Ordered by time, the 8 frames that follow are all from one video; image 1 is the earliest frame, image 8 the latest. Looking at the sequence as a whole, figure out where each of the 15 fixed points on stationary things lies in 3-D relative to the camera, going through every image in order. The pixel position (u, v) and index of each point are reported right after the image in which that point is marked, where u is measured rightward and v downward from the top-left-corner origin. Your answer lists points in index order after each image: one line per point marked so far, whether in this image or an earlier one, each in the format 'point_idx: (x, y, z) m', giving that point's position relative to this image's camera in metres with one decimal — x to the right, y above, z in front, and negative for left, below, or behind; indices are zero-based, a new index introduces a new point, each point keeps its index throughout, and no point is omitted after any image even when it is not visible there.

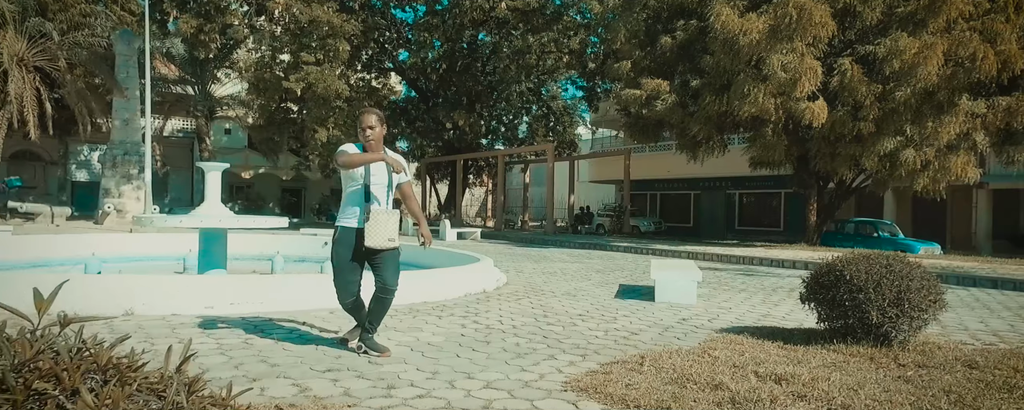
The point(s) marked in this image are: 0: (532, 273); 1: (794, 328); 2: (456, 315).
0: (+0.3, -1.1, +9.8) m
1: (+2.5, -1.1, +5.3) m
2: (-0.5, -1.0, +5.5) m
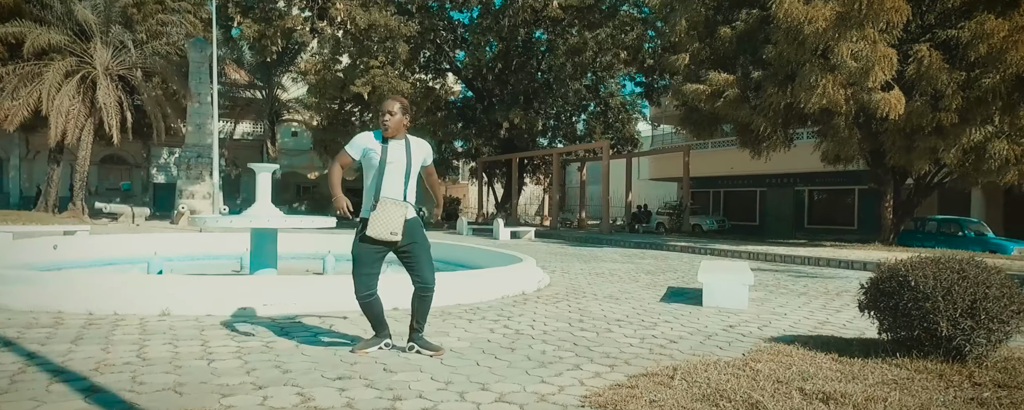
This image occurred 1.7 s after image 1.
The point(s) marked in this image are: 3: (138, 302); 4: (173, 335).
0: (+1.1, -1.1, +9.5) m
1: (+2.7, -1.1, +4.8) m
2: (-0.2, -1.0, +5.4) m
3: (-3.1, -0.8, +4.9) m
4: (-2.4, -0.9, +4.2) m
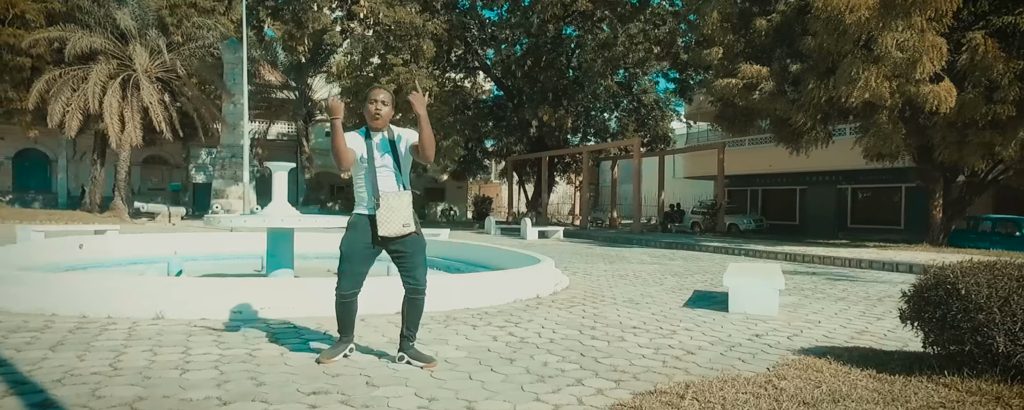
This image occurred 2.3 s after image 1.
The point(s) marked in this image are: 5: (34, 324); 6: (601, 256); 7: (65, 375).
0: (+1.4, -1.1, +9.1) m
1: (+2.8, -1.1, +4.3) m
2: (-0.2, -1.0, +5.0) m
3: (-3.1, -0.8, +4.8) m
4: (-2.4, -0.9, +4.0) m
5: (-3.5, -0.9, +4.3) m
6: (+2.0, -1.1, +13.4) m
7: (-2.4, -0.9, +3.1) m
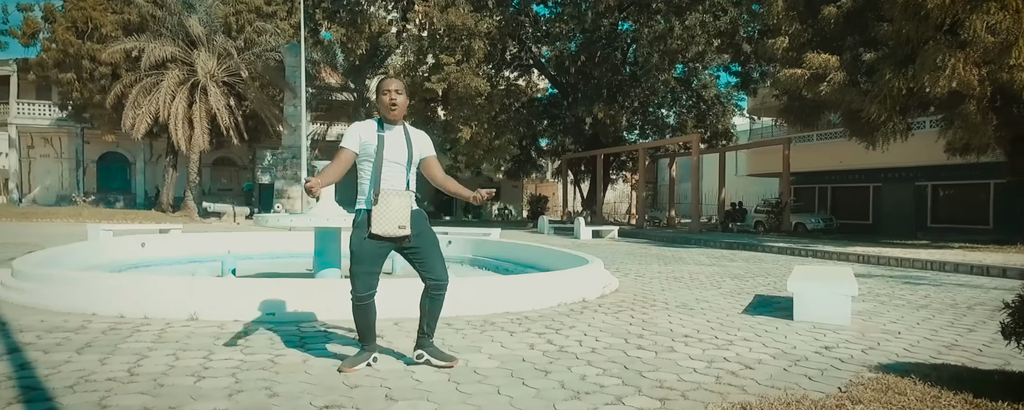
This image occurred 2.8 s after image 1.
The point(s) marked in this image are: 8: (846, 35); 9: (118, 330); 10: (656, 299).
0: (+2.1, -1.1, +8.6) m
1: (+3.0, -1.0, +3.7) m
2: (+0.2, -1.0, +4.7) m
3: (-2.8, -0.8, +4.8) m
4: (-2.2, -0.9, +3.9) m
5: (-3.2, -0.9, +4.4) m
6: (+3.1, -1.1, +12.8) m
7: (-2.2, -0.9, +3.0) m
8: (+8.7, +4.4, +15.6) m
9: (-2.8, -0.9, +4.3) m
10: (+1.6, -1.0, +6.6) m
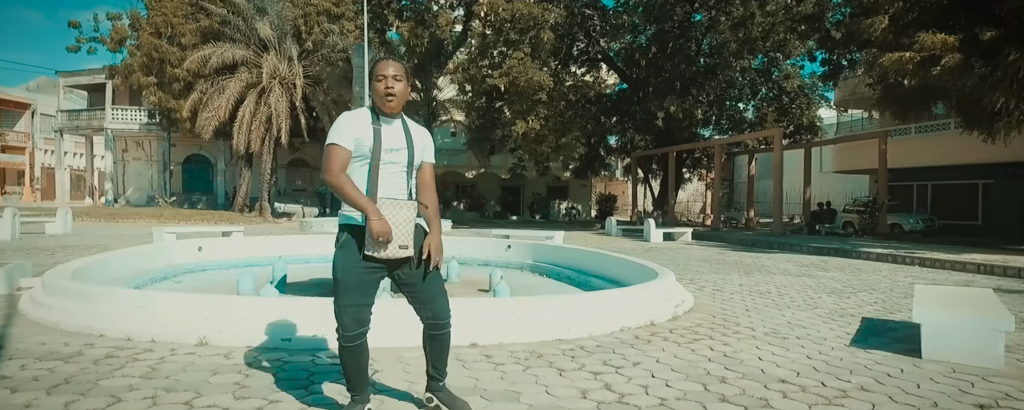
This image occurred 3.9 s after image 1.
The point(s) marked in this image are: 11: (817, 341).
0: (+2.8, -1.1, +7.5) m
1: (+3.2, -1.1, +2.6) m
2: (+0.5, -1.1, +3.9) m
3: (-2.4, -0.9, +4.3) m
4: (-1.9, -1.0, +3.3) m
5: (-2.9, -1.0, +3.9) m
6: (+4.4, -1.1, +11.6) m
7: (-2.1, -1.0, +2.5) m
8: (+10.2, +4.4, +13.7) m
9: (-2.5, -1.0, +3.8) m
10: (+2.1, -1.1, +5.6) m
11: (+2.5, -1.1, +4.8) m
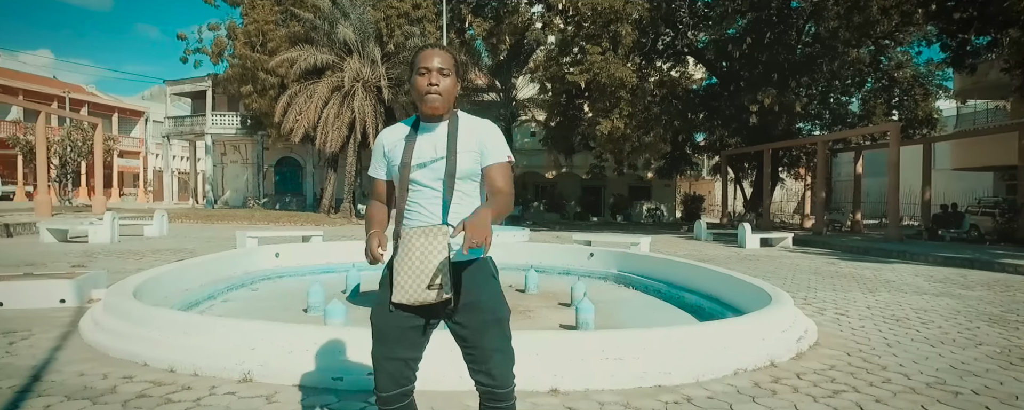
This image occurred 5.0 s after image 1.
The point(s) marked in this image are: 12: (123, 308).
0: (+3.8, -1.2, +6.3) m
1: (+3.5, -1.2, +1.4) m
2: (+1.0, -1.2, +3.0) m
3: (-1.9, -1.0, +3.8) m
4: (-1.5, -1.1, +2.8) m
5: (-2.4, -1.1, +3.5) m
6: (+5.8, -1.2, +10.2) m
7: (-1.7, -1.1, +2.0) m
8: (+11.9, +4.3, +11.4) m
9: (-2.0, -1.1, +3.3) m
10: (+2.8, -1.2, +4.5) m
11: (+3.0, -1.2, +3.7) m
12: (-2.9, -0.8, +4.5) m
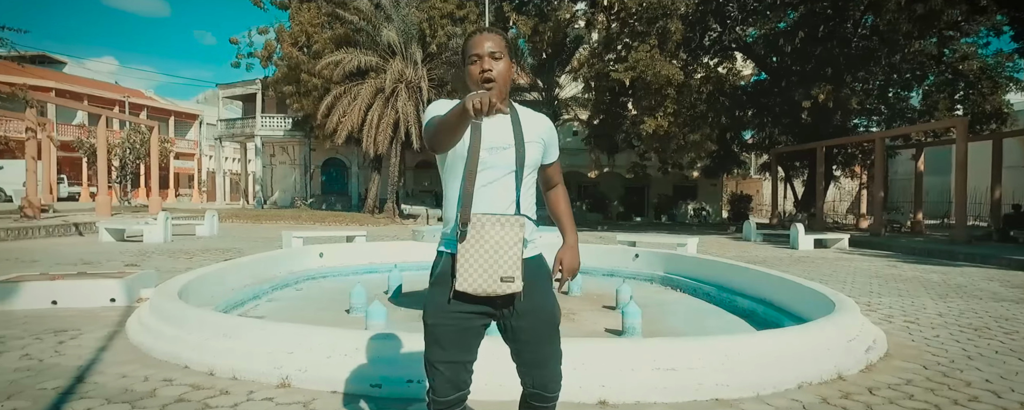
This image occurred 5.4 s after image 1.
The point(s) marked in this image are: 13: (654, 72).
0: (+4.2, -1.2, +5.9) m
1: (+3.6, -1.2, +0.9) m
2: (+1.2, -1.2, +2.8) m
3: (-1.6, -1.0, +3.7) m
4: (-1.3, -1.1, +2.7) m
5: (-2.2, -1.1, +3.5) m
6: (+6.5, -1.2, +9.5) m
7: (-1.6, -1.1, +1.9) m
8: (+12.7, +4.3, +10.4) m
9: (-1.8, -1.1, +3.3) m
10: (+3.1, -1.2, +4.1) m
11: (+3.3, -1.2, +3.3) m
12: (-2.6, -0.8, +4.5) m
13: (+4.6, +4.3, +19.3) m
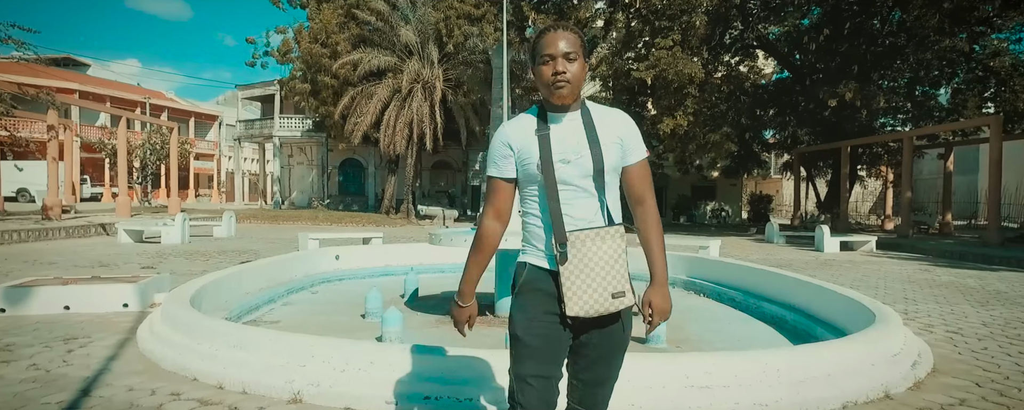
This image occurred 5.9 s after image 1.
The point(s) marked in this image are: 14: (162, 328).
0: (+4.4, -1.2, +5.5) m
1: (+3.7, -1.3, +0.6) m
2: (+1.3, -1.2, +2.5) m
3: (-1.4, -1.0, +3.6) m
4: (-1.2, -1.1, +2.5) m
5: (-2.0, -1.1, +3.3) m
6: (+6.8, -1.3, +9.1) m
7: (-1.5, -1.1, +1.7) m
8: (+13.0, +4.3, +9.8) m
9: (-1.7, -1.1, +3.1) m
10: (+3.3, -1.2, +3.8) m
11: (+3.4, -1.3, +3.0) m
12: (-2.4, -0.8, +4.3) m
13: (+5.2, +4.2, +18.9) m
14: (-2.6, -0.9, +4.4) m
